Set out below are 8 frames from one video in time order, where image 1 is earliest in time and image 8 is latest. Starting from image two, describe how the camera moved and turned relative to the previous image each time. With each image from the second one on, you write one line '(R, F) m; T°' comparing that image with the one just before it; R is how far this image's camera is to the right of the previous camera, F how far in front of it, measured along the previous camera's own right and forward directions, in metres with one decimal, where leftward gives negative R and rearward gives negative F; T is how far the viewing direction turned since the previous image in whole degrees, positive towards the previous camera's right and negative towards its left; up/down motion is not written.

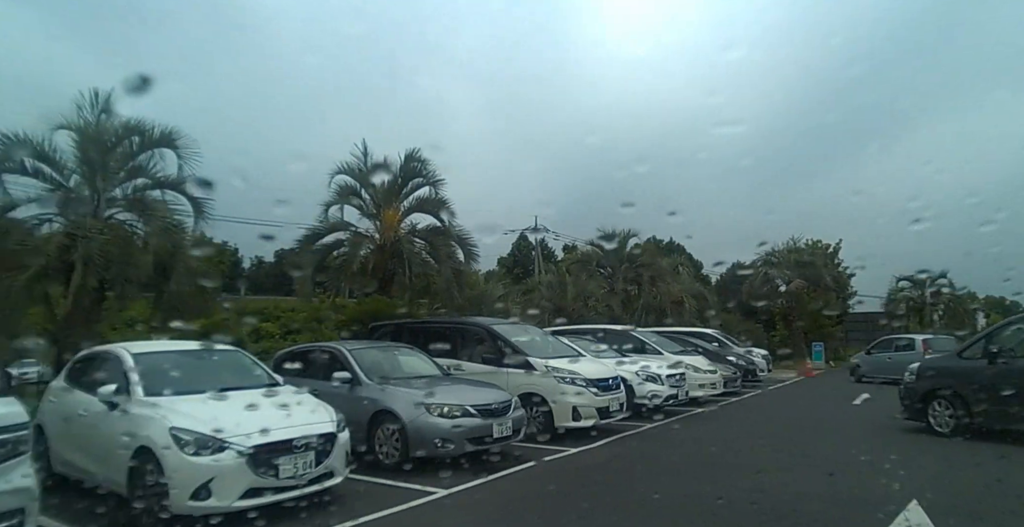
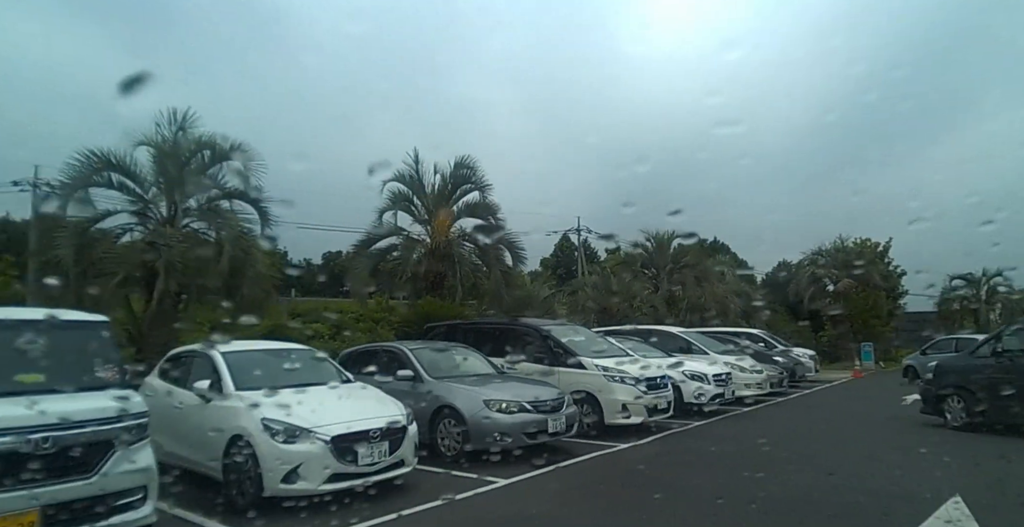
(-0.1, -0.3) m; -4°
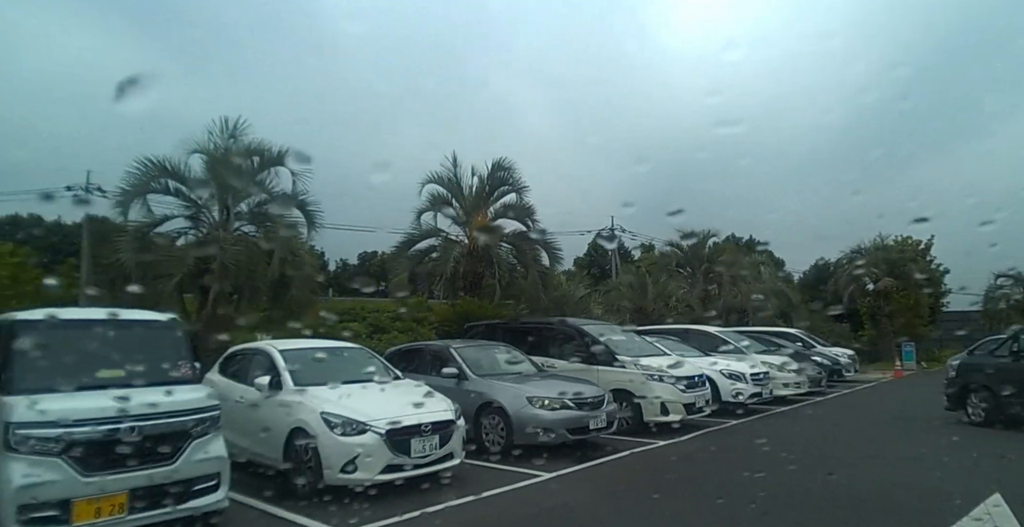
(-0.1, -0.2) m; -3°
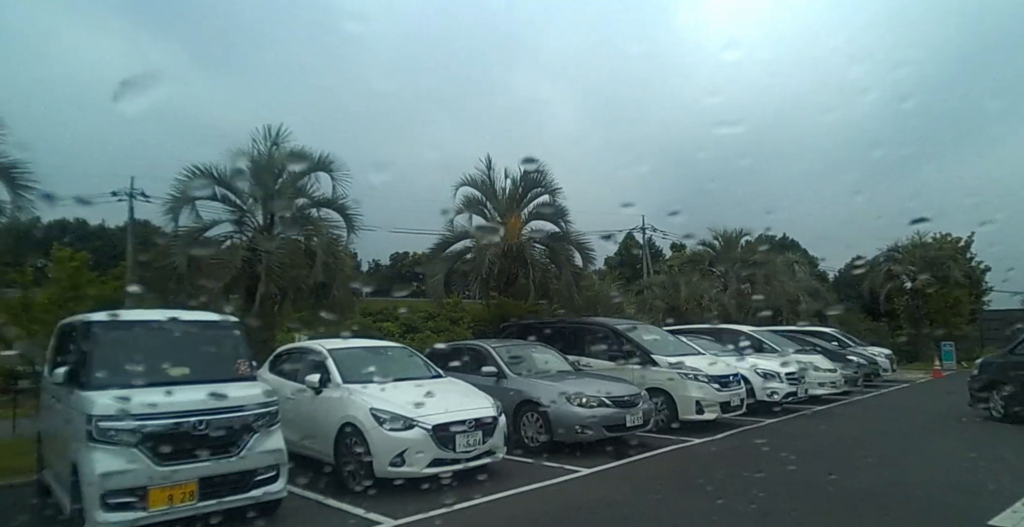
(-0.1, -0.2) m; -3°
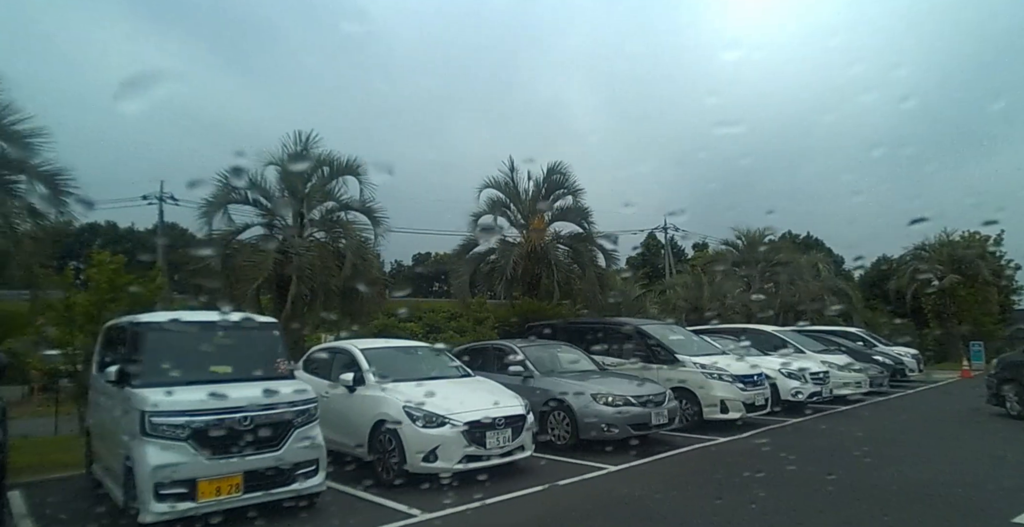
(-0.1, -0.1) m; -2°
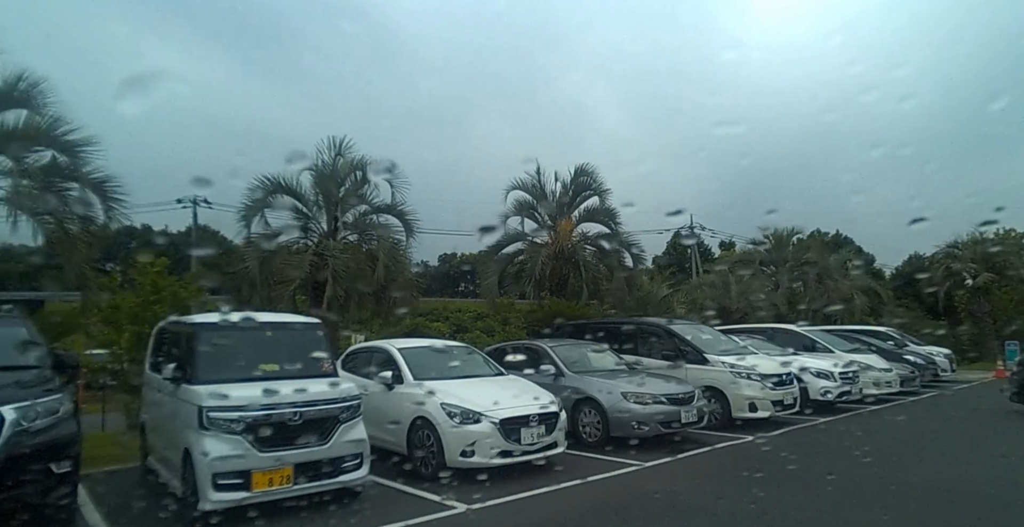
(-0.1, -0.2) m; -2°
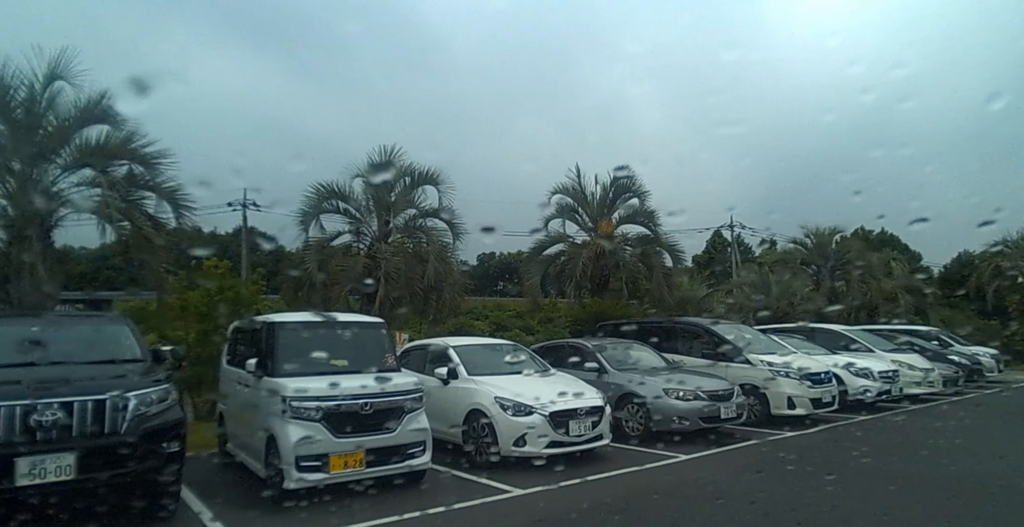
(-0.1, -0.4) m; -4°
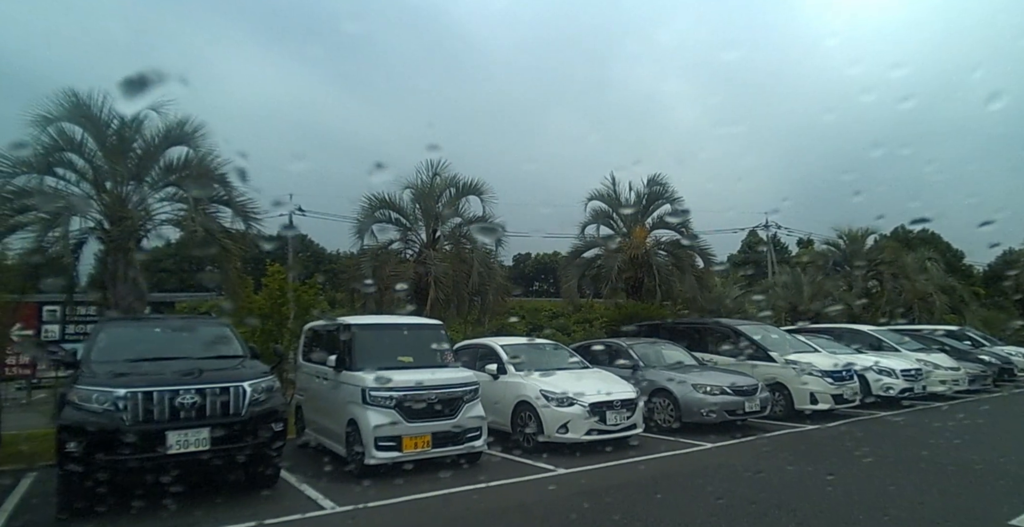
(-0.1, -0.8) m; -4°
